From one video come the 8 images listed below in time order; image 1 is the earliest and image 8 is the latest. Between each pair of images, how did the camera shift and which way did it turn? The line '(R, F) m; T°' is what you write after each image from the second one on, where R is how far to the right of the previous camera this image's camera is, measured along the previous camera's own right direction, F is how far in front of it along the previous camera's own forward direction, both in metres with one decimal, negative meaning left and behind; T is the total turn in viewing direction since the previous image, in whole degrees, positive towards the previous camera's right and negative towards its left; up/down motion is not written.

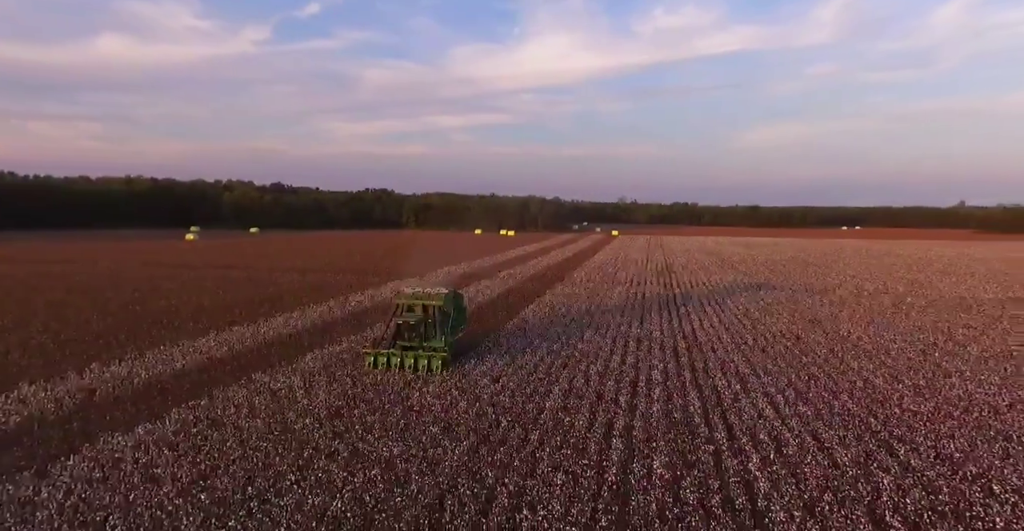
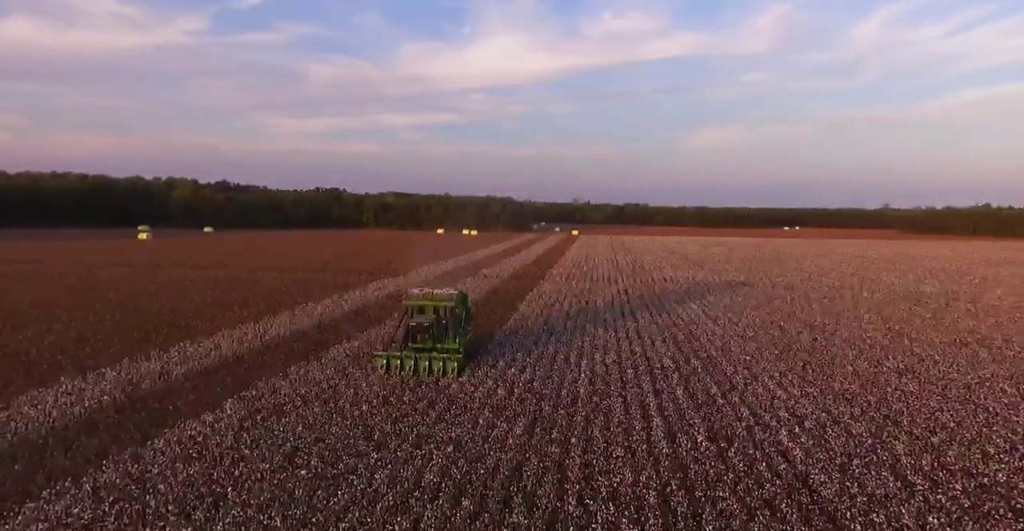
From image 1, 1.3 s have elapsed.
(-1.5, -0.6) m; +4°
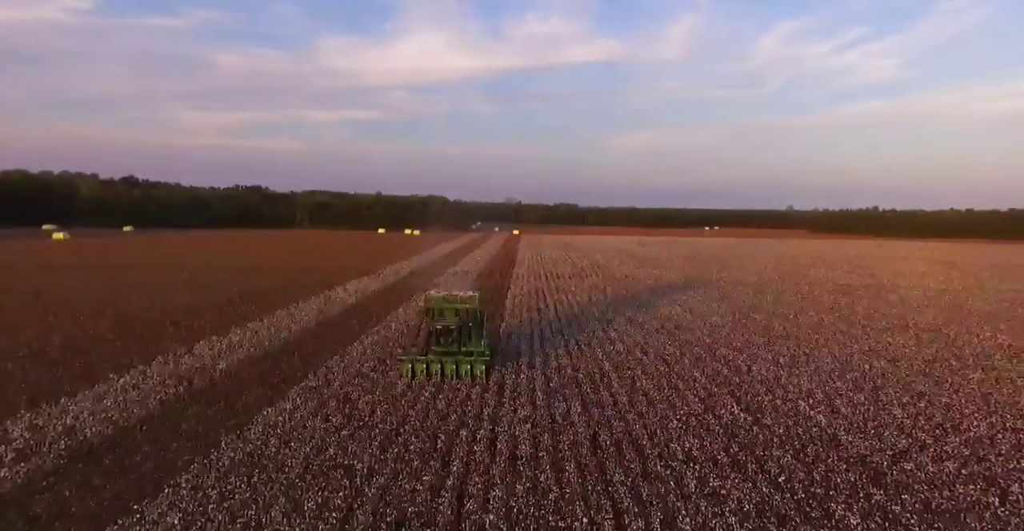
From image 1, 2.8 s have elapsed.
(-2.1, -0.7) m; +6°
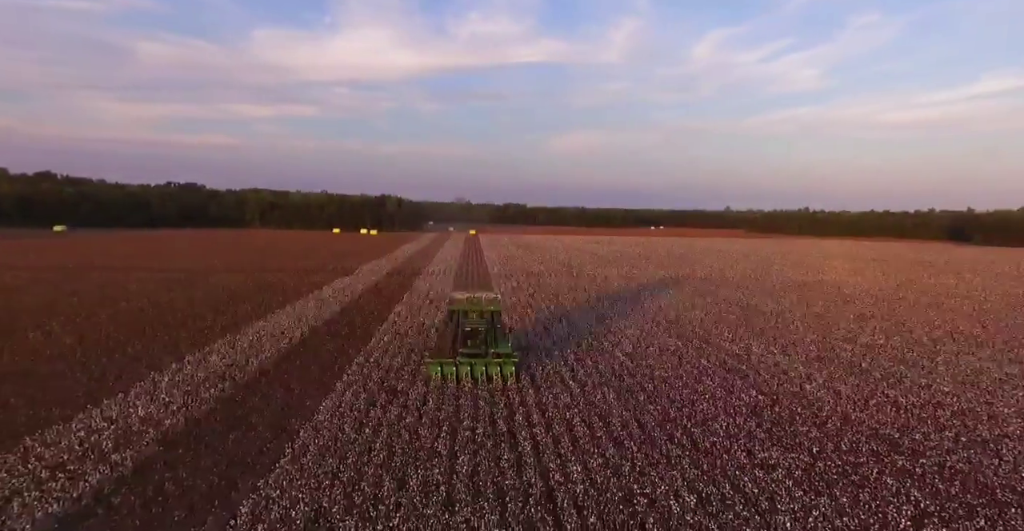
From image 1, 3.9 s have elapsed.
(-1.6, -0.6) m; +4°
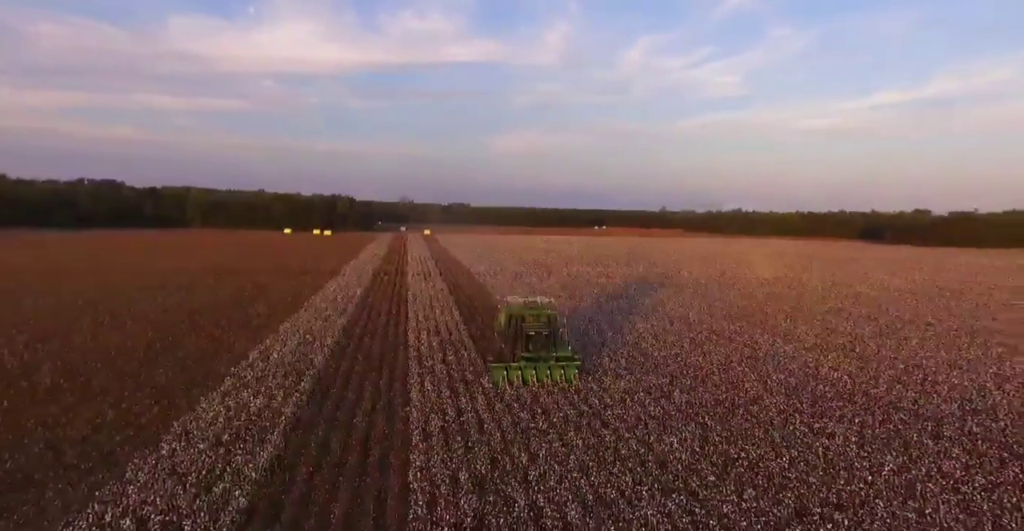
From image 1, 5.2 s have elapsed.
(-2.2, -0.8) m; +4°
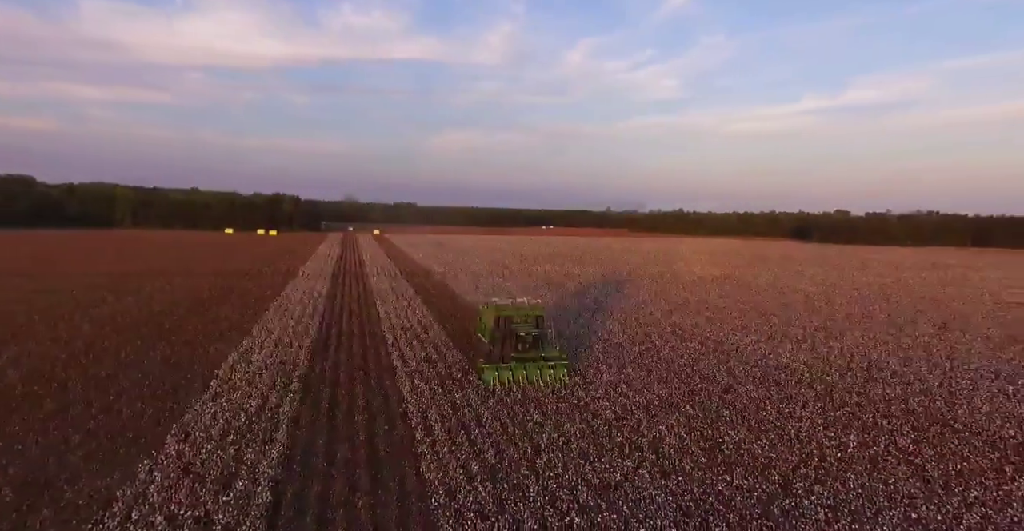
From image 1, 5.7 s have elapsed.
(-0.7, -0.3) m; +5°
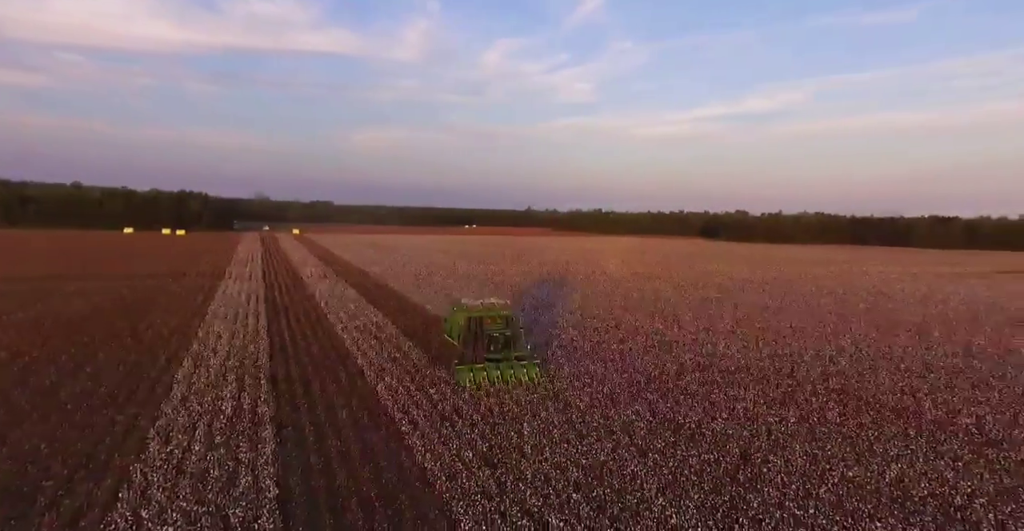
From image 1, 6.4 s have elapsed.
(-0.8, -0.4) m; +7°
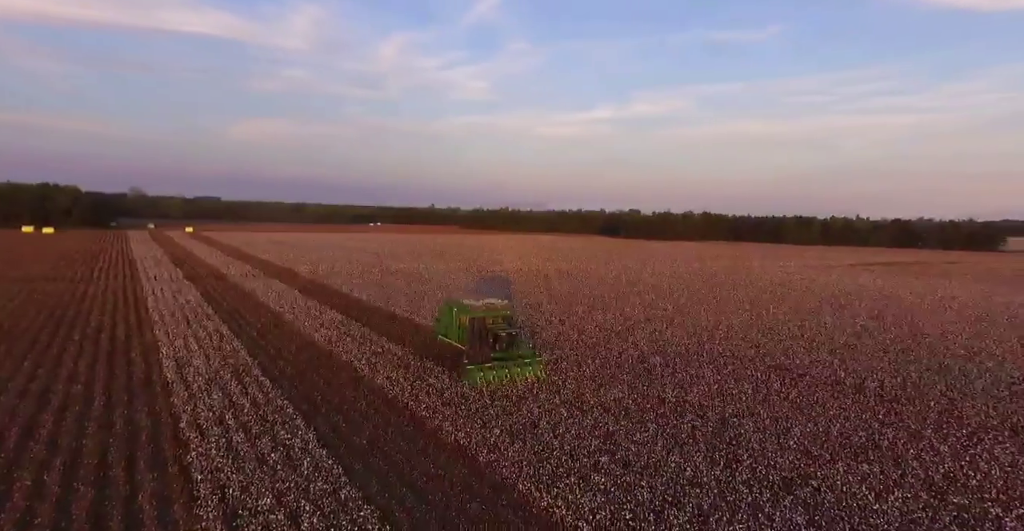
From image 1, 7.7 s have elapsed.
(-1.6, -0.8) m; +9°
